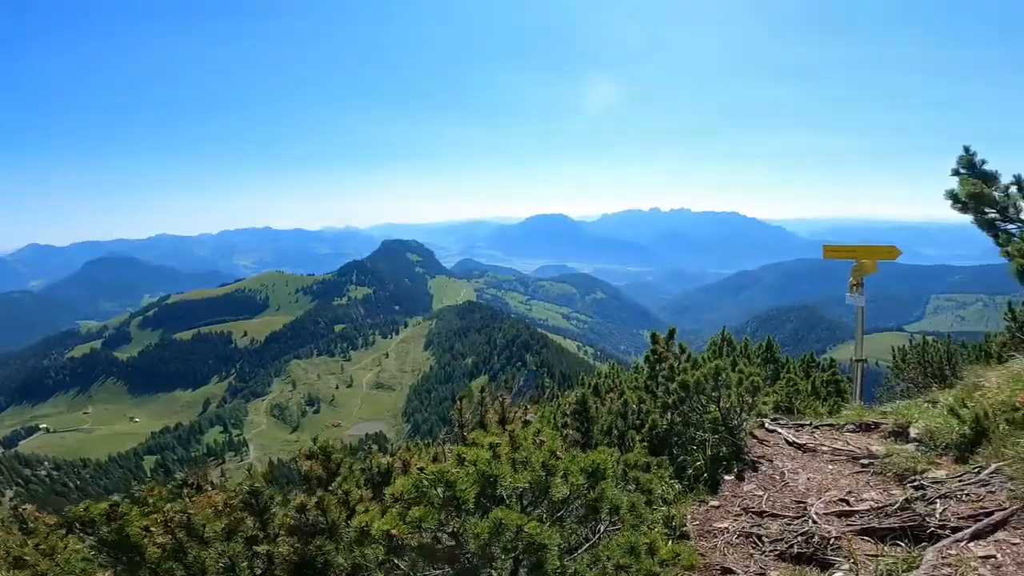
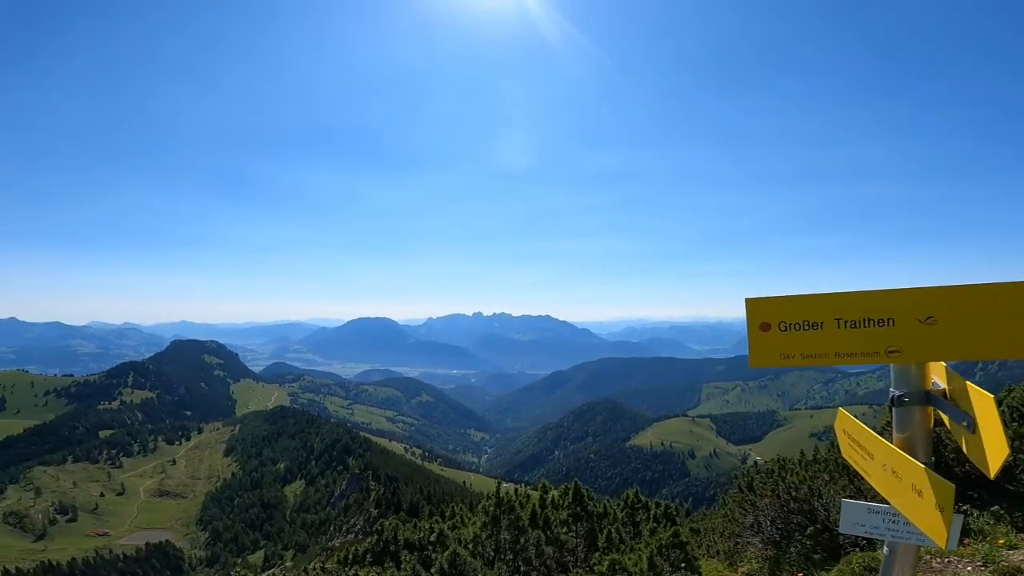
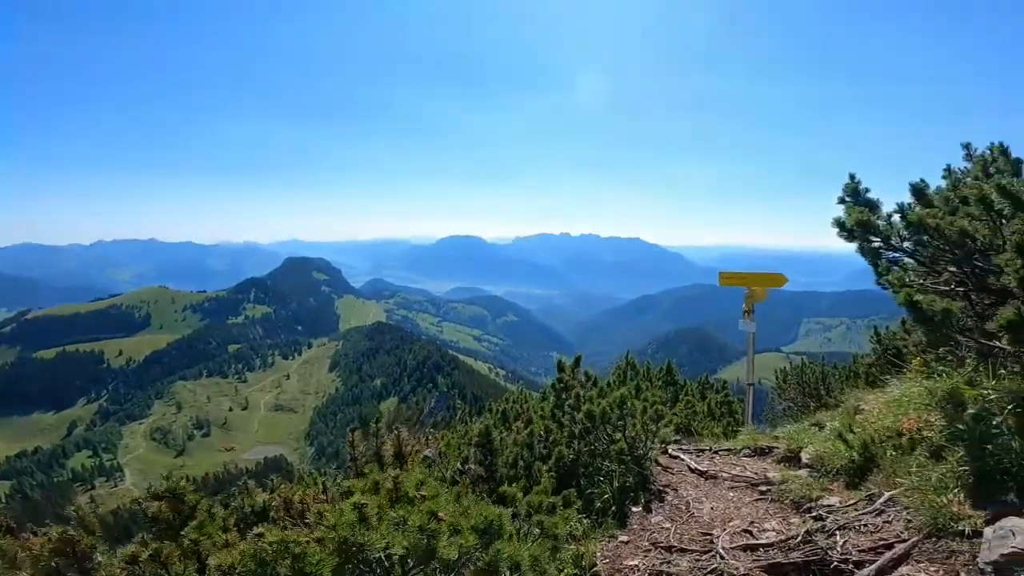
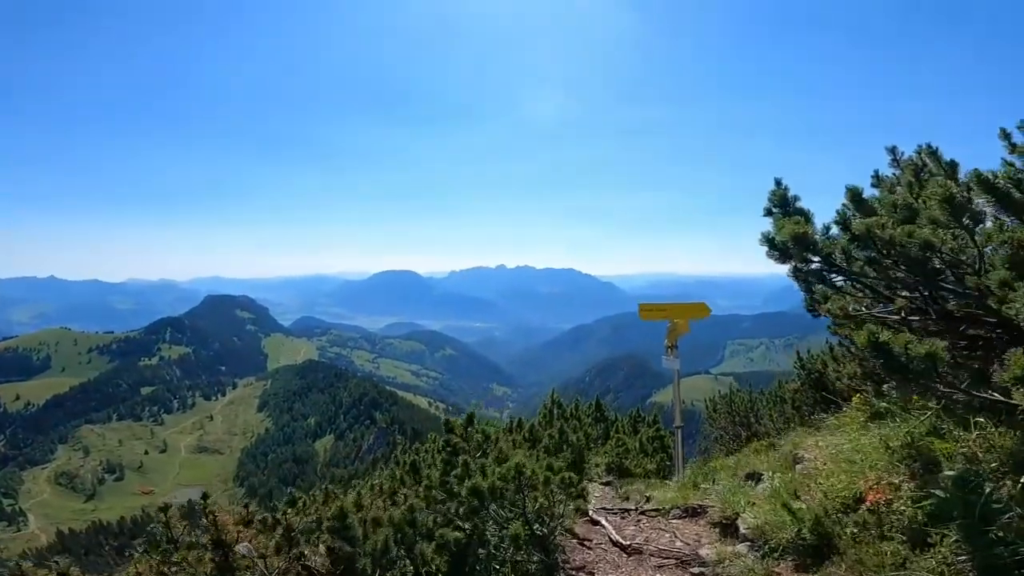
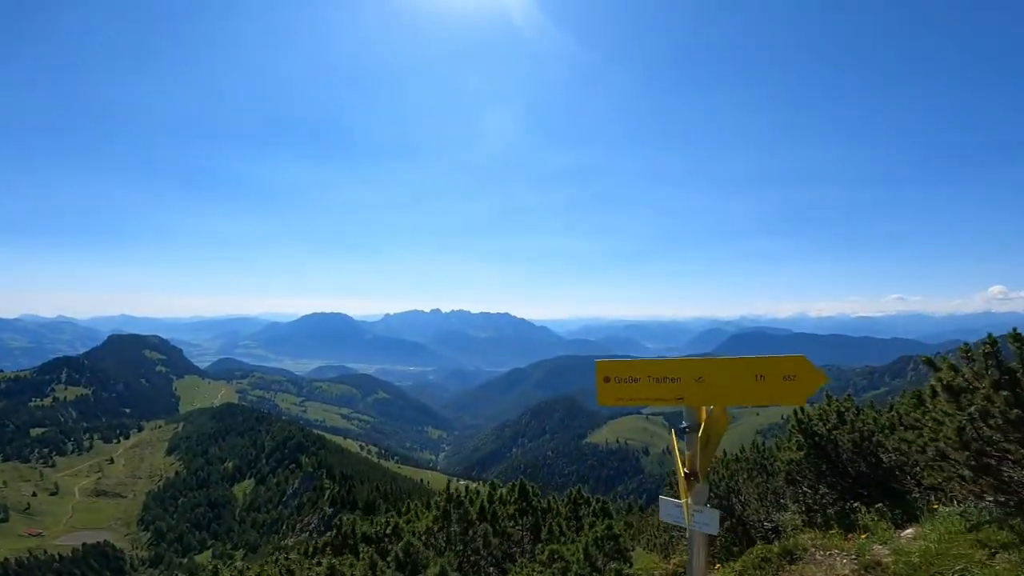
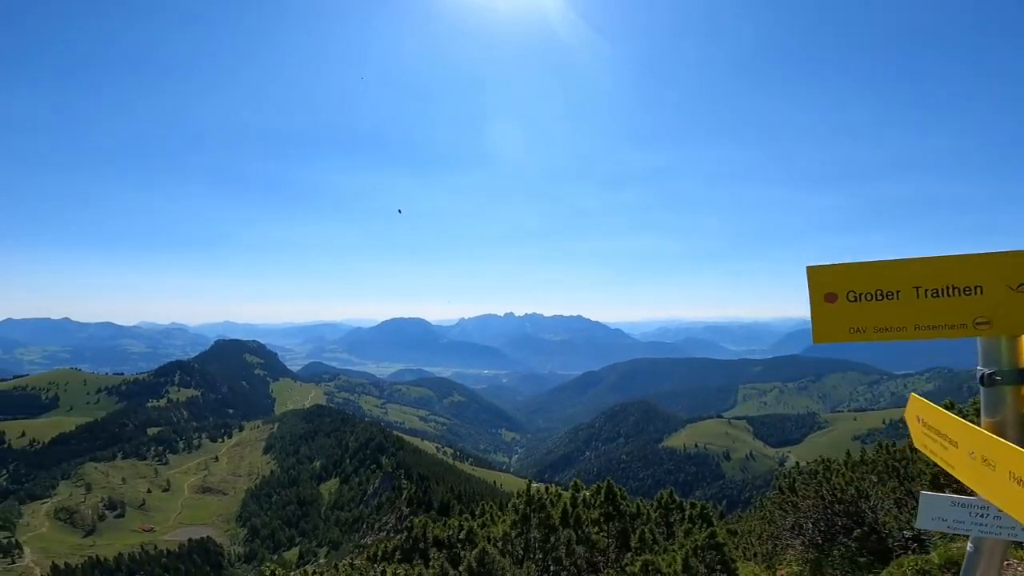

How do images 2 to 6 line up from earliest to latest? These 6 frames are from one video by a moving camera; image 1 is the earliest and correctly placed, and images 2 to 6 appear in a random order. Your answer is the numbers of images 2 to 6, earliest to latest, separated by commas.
3, 4, 5, 2, 6
